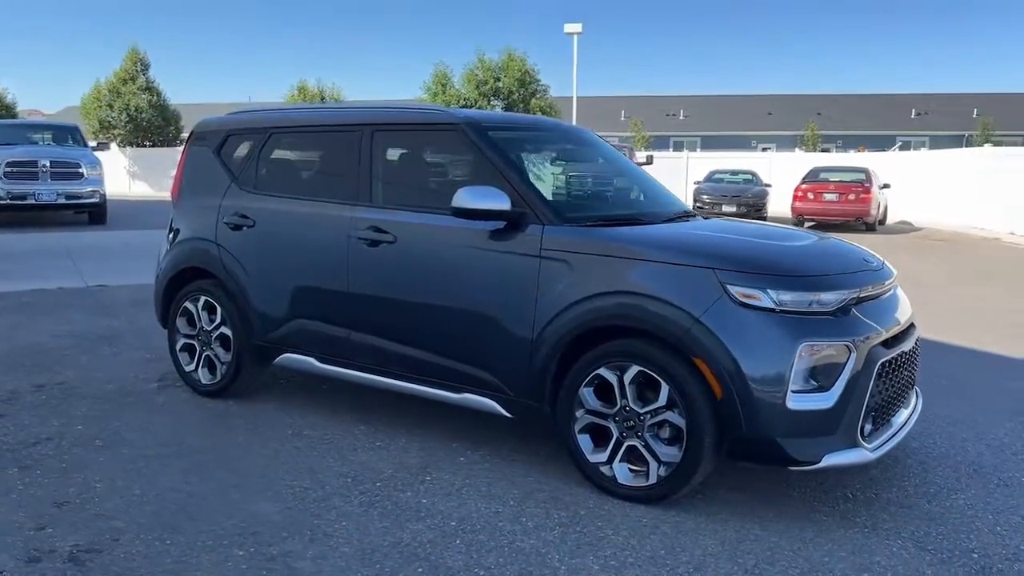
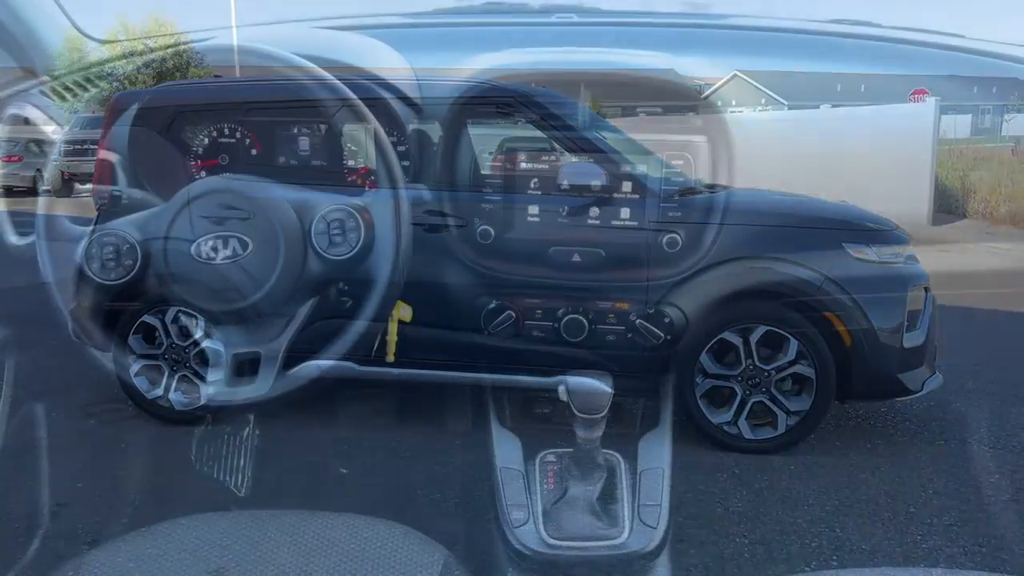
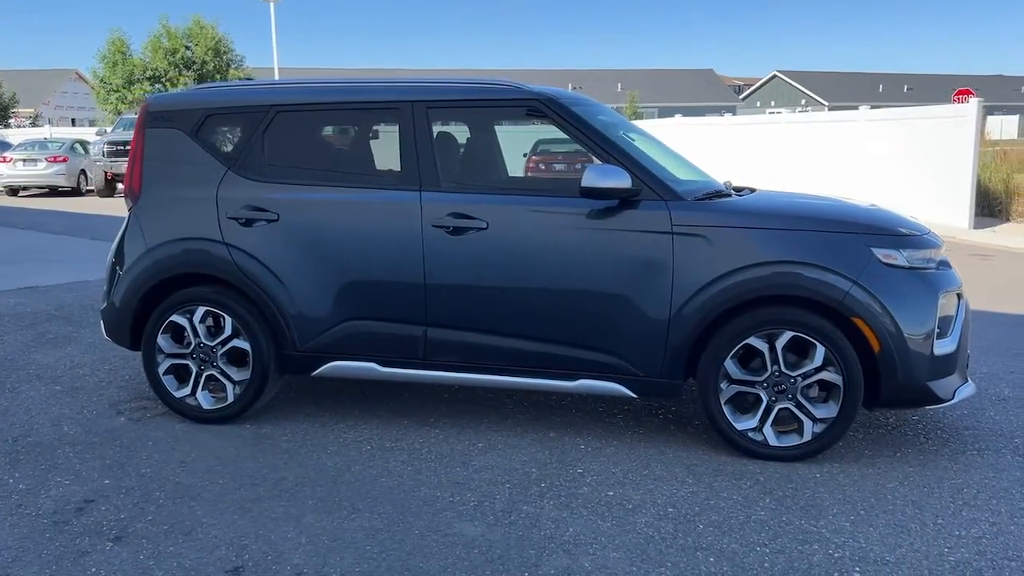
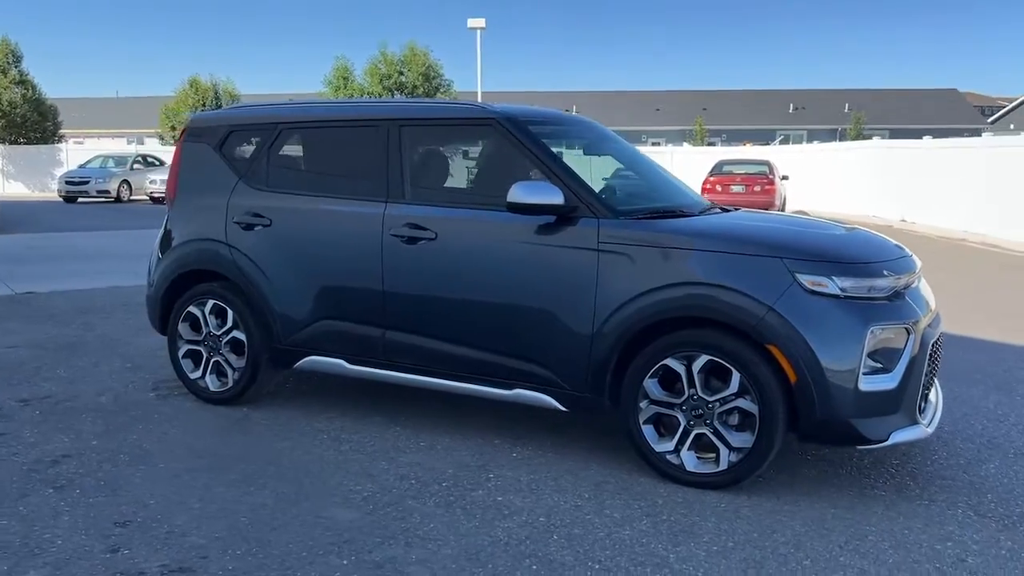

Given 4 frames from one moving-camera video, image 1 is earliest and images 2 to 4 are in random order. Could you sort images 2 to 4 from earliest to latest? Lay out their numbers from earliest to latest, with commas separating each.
4, 3, 2
